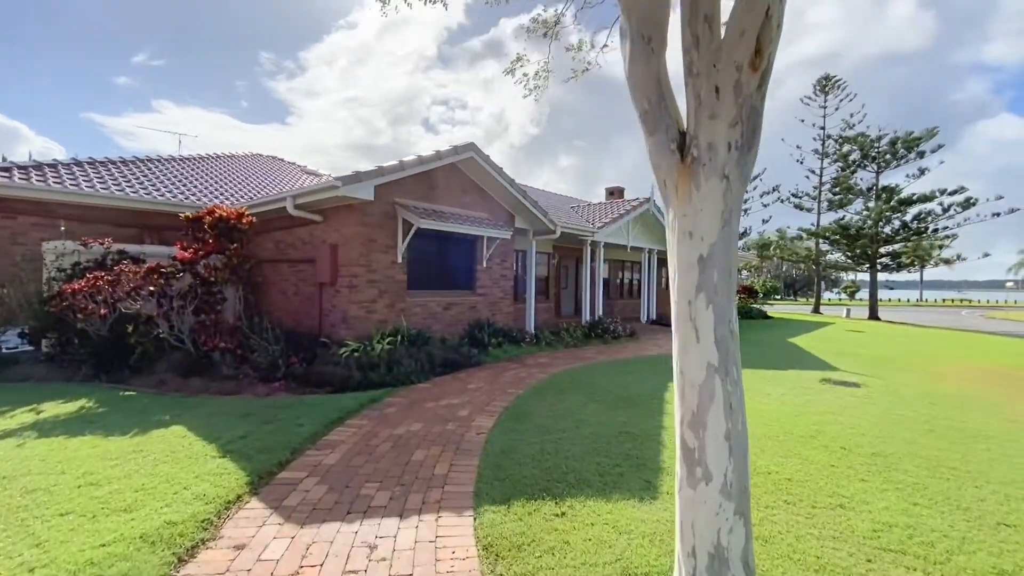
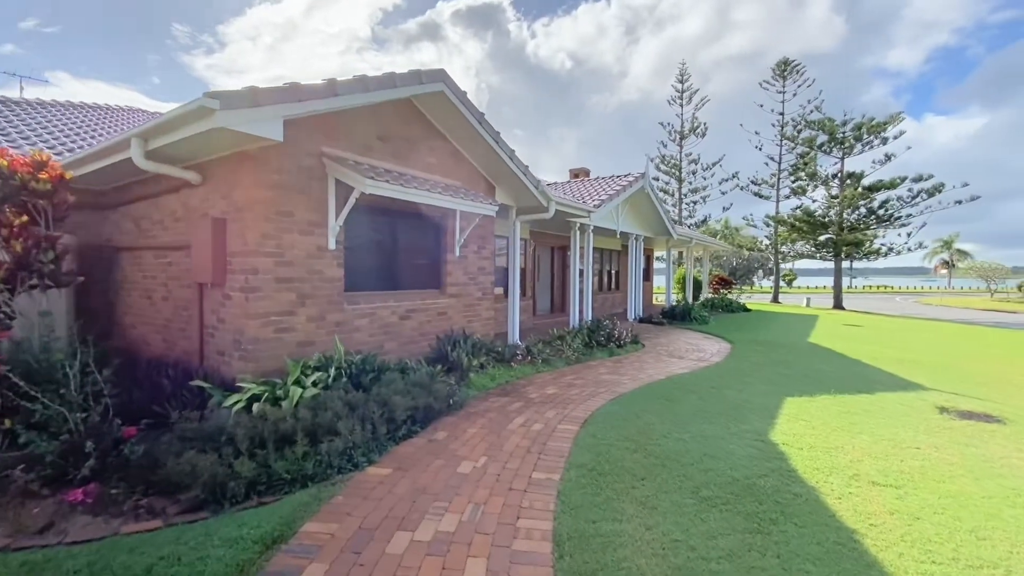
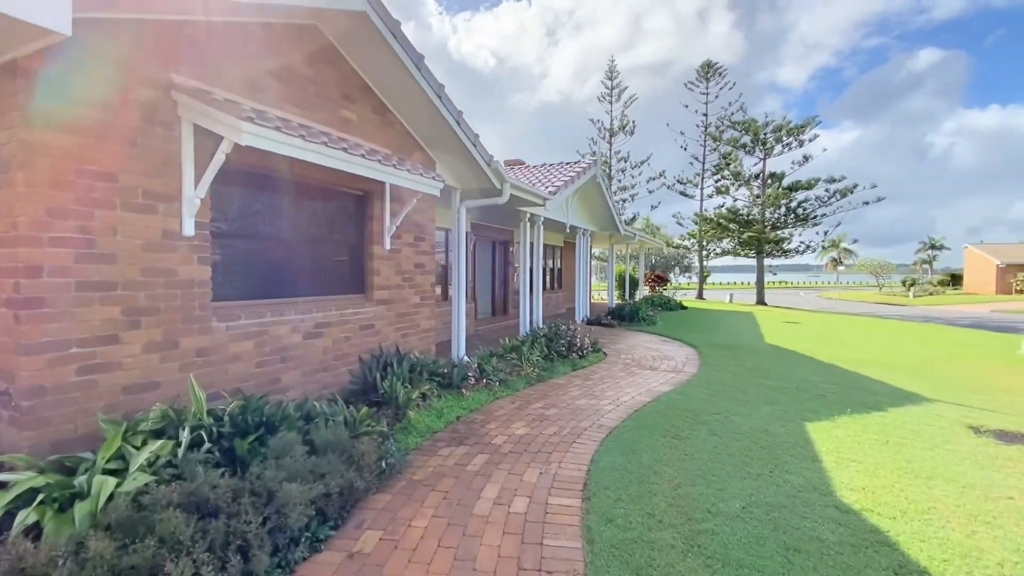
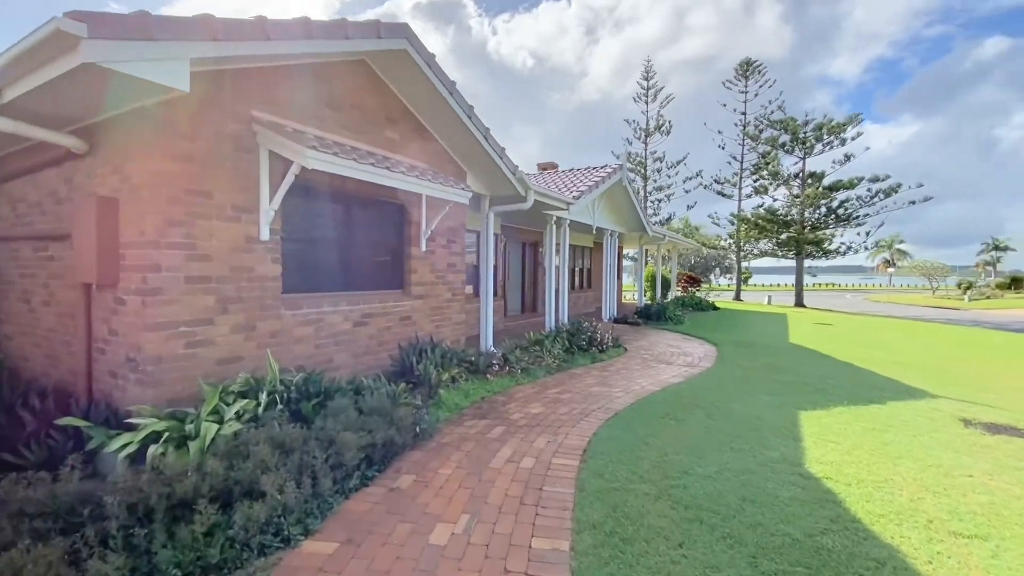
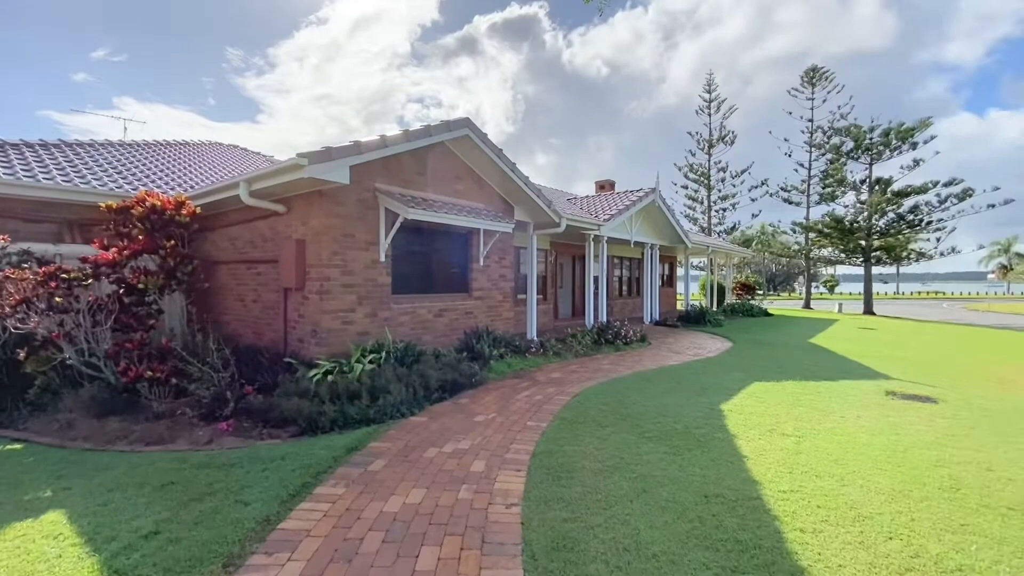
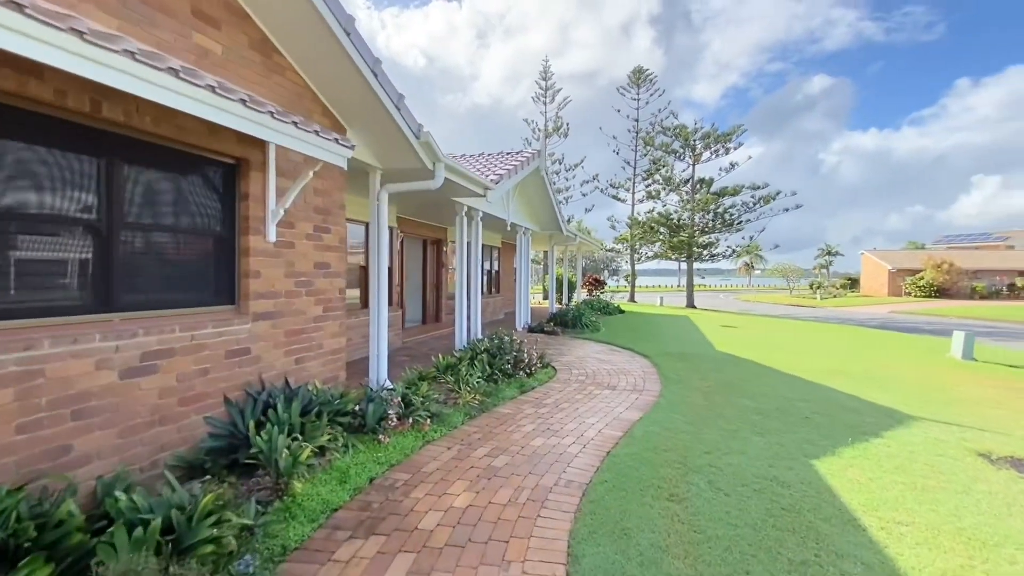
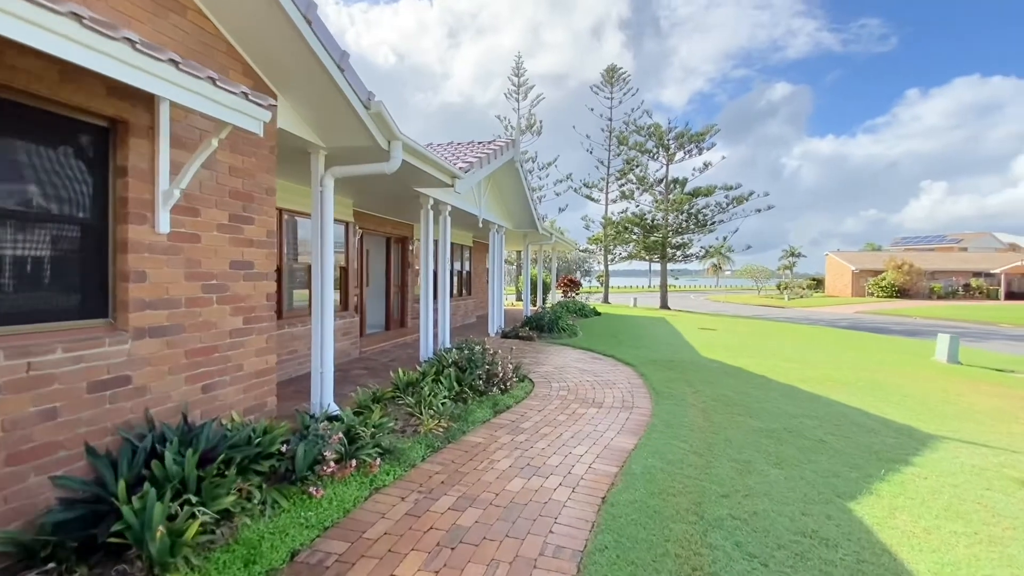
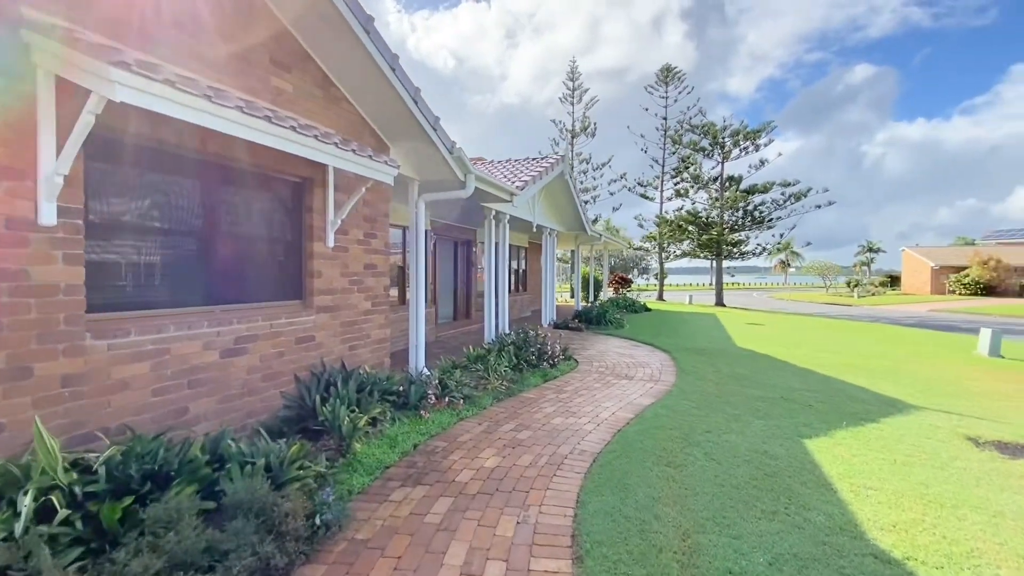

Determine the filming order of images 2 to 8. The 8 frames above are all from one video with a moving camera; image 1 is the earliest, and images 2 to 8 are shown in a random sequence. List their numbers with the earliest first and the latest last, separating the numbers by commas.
5, 2, 4, 3, 8, 6, 7
